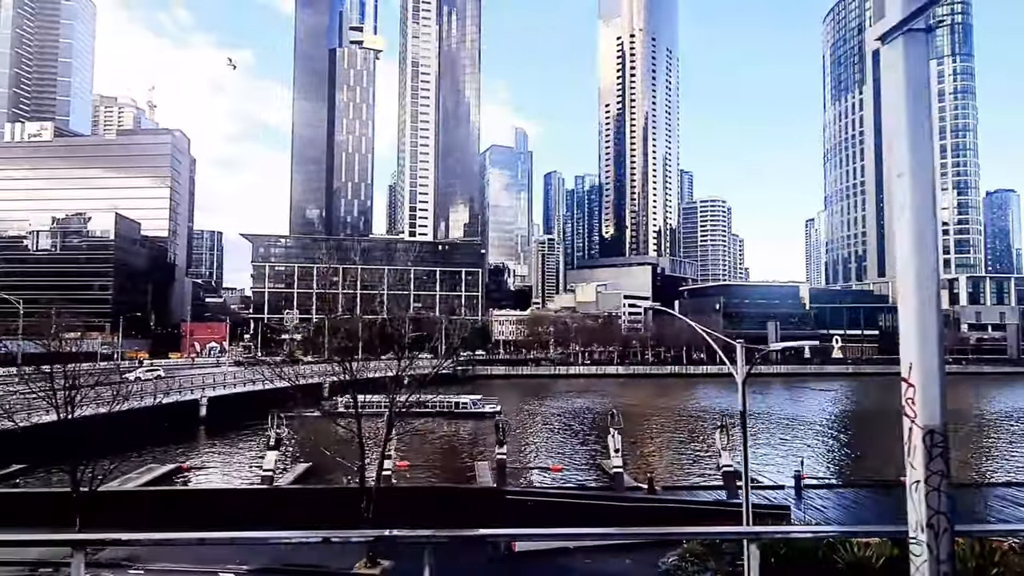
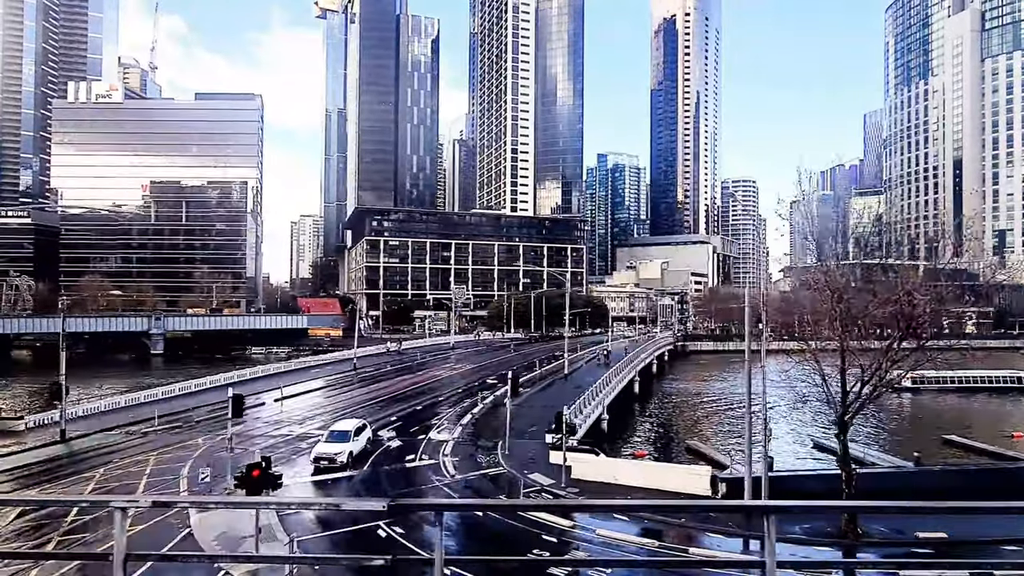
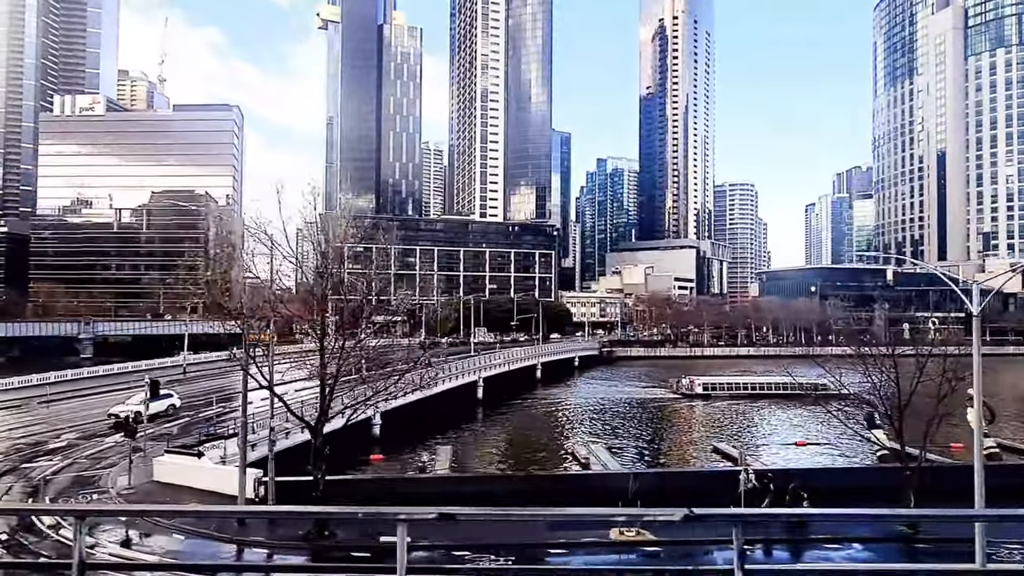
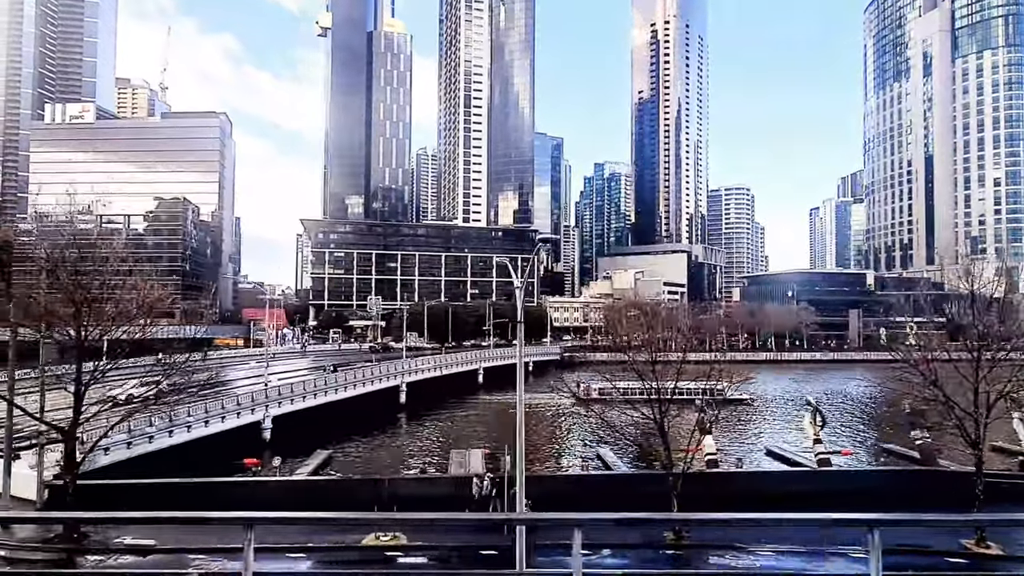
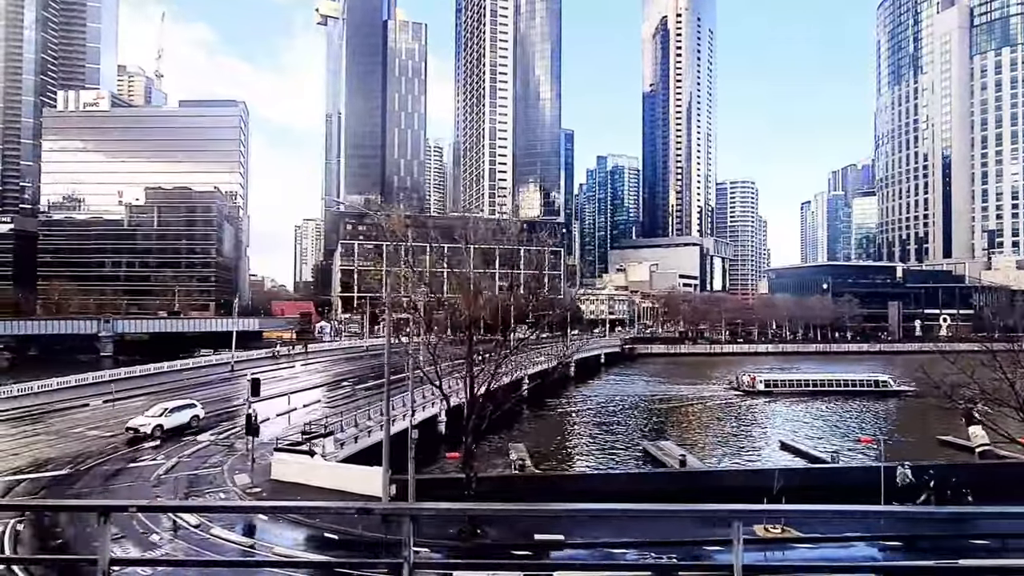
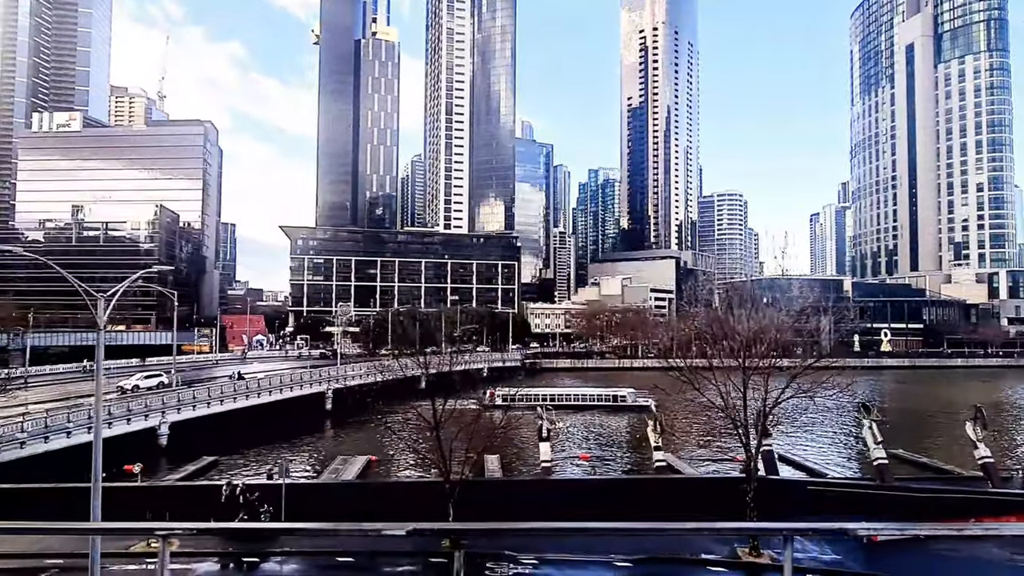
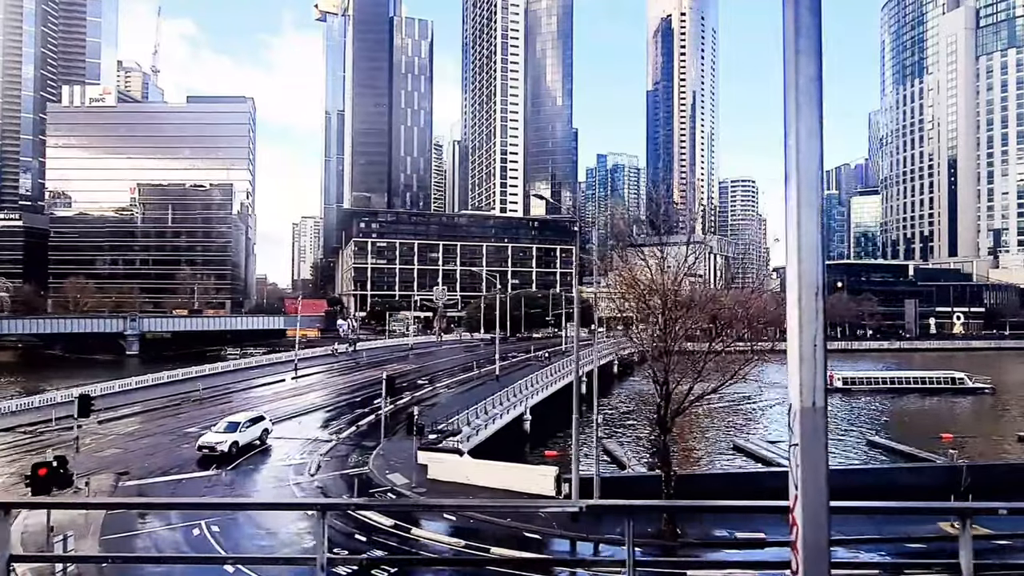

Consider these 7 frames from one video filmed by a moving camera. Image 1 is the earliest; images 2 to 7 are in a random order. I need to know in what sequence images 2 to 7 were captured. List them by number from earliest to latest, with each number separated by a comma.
6, 4, 3, 5, 7, 2
